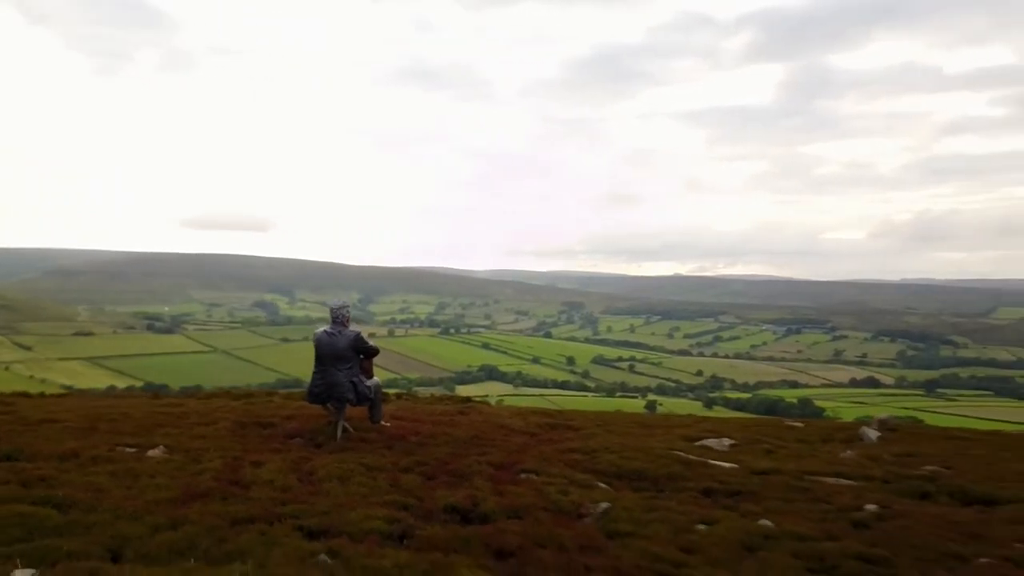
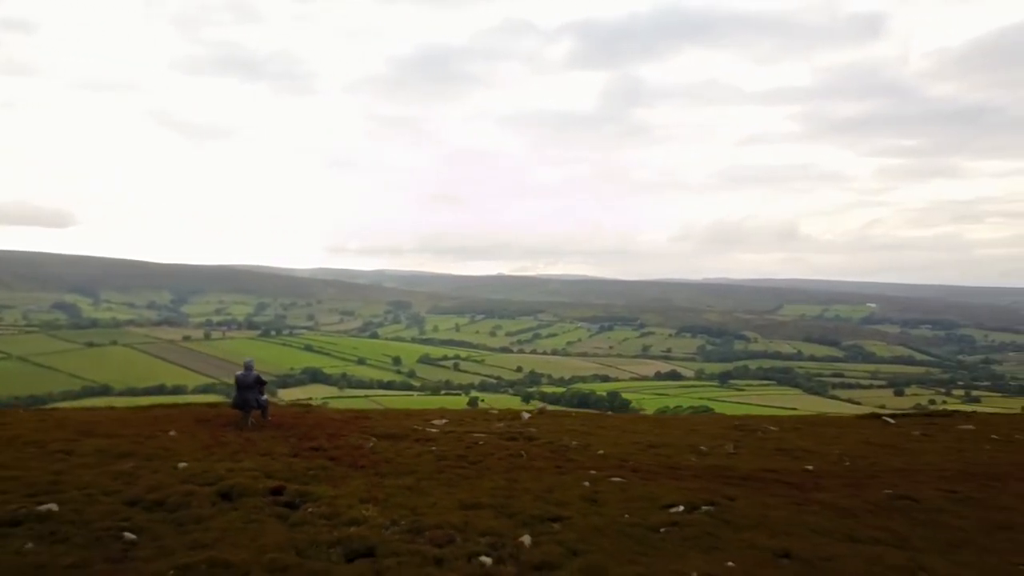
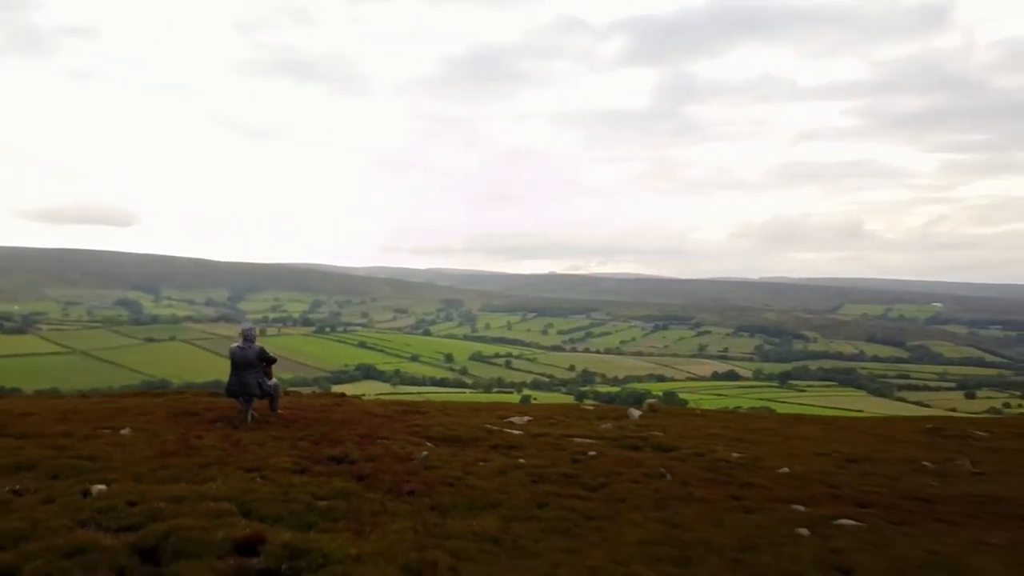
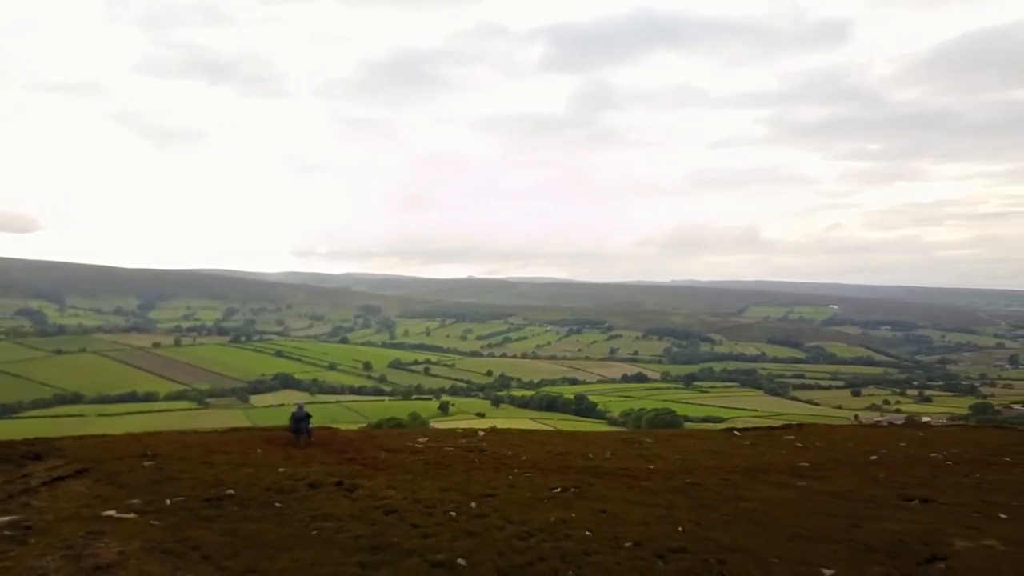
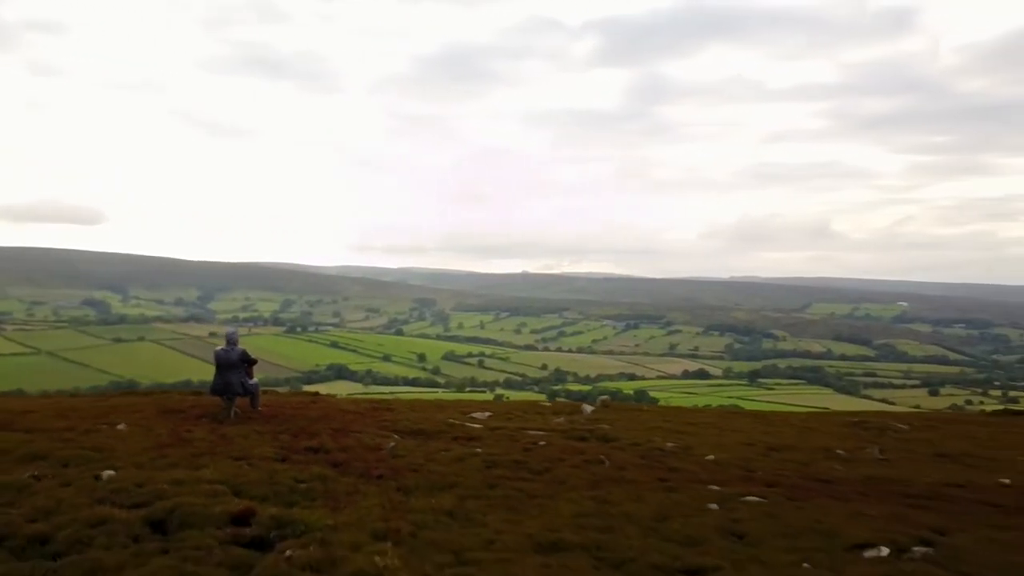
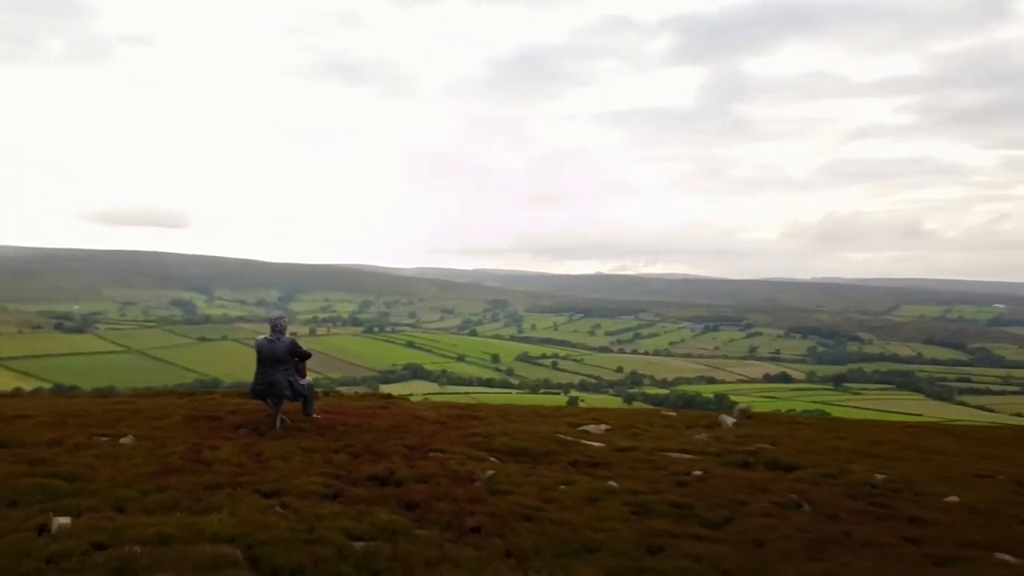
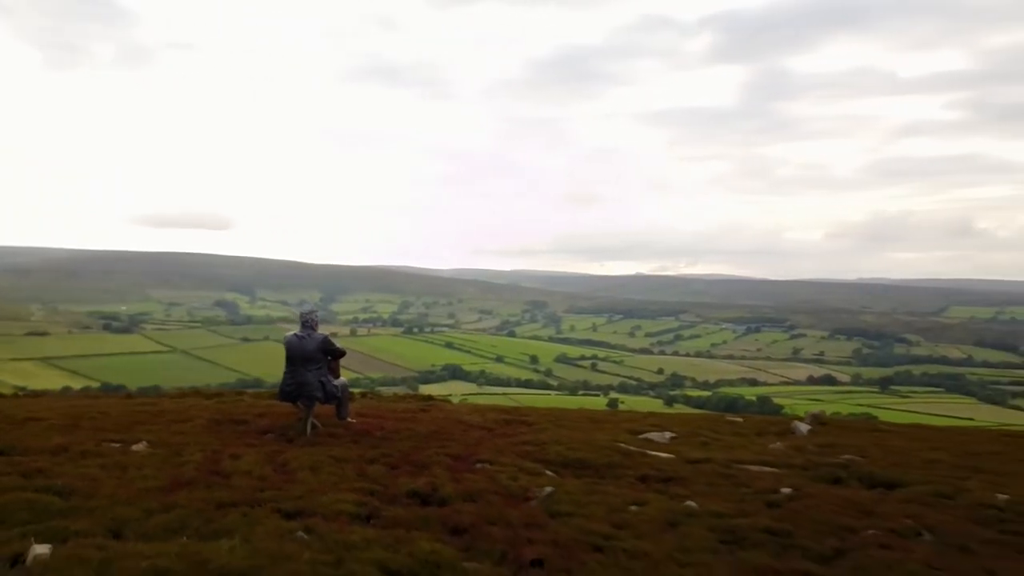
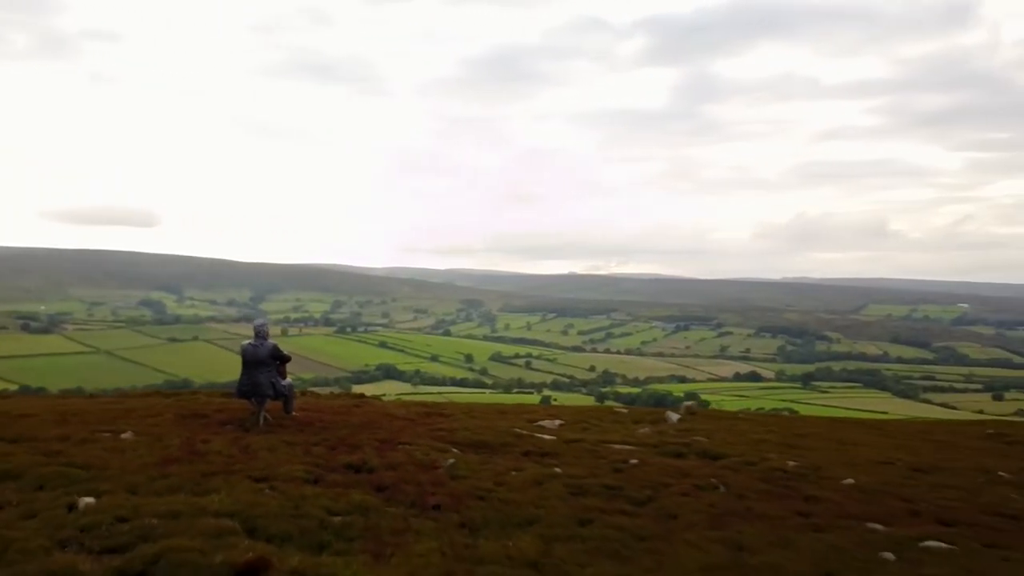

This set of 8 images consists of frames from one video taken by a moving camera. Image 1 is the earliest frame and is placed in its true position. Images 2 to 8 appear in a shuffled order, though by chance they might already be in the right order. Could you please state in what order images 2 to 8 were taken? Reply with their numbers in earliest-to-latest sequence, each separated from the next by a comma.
7, 6, 8, 3, 5, 2, 4
